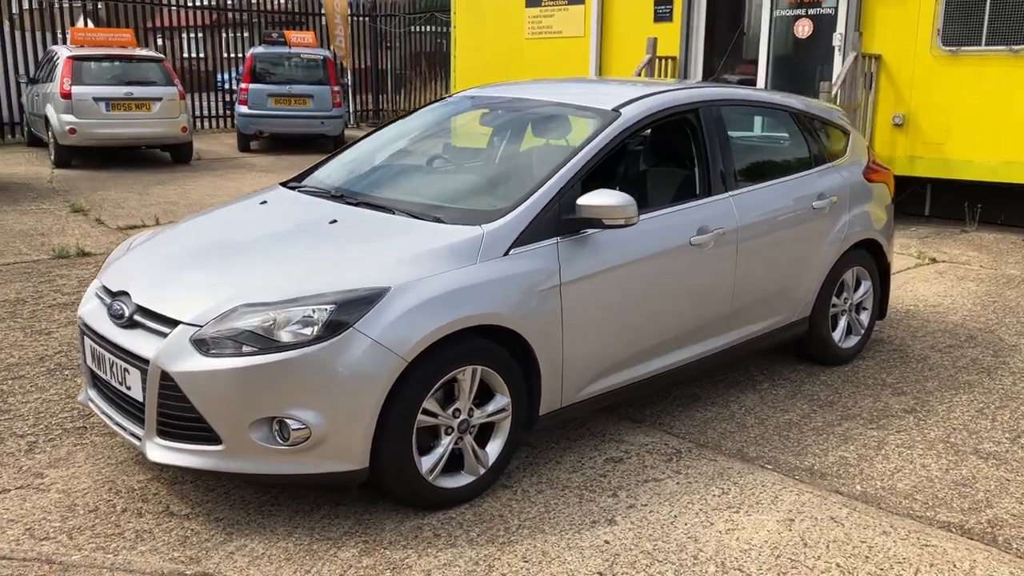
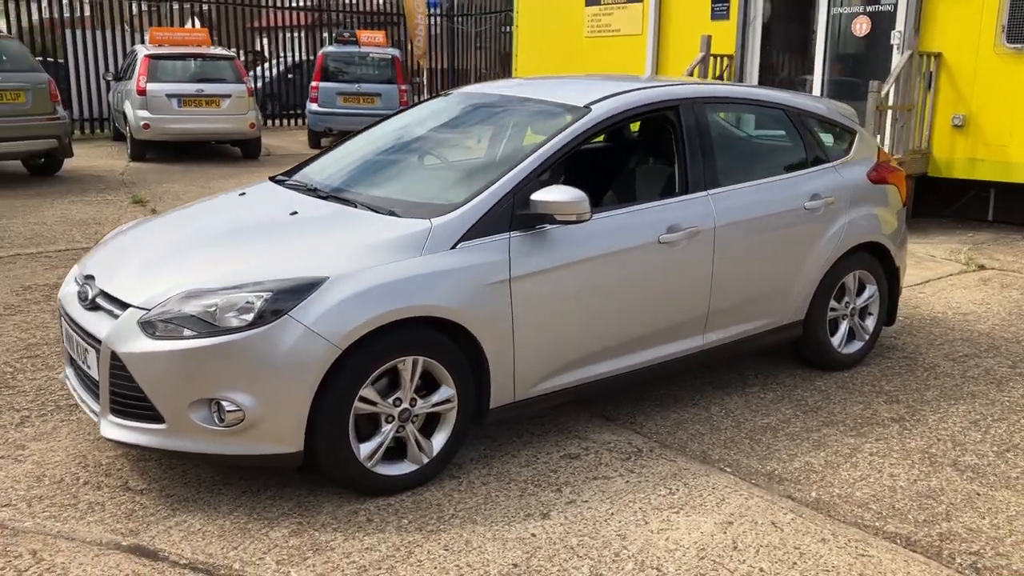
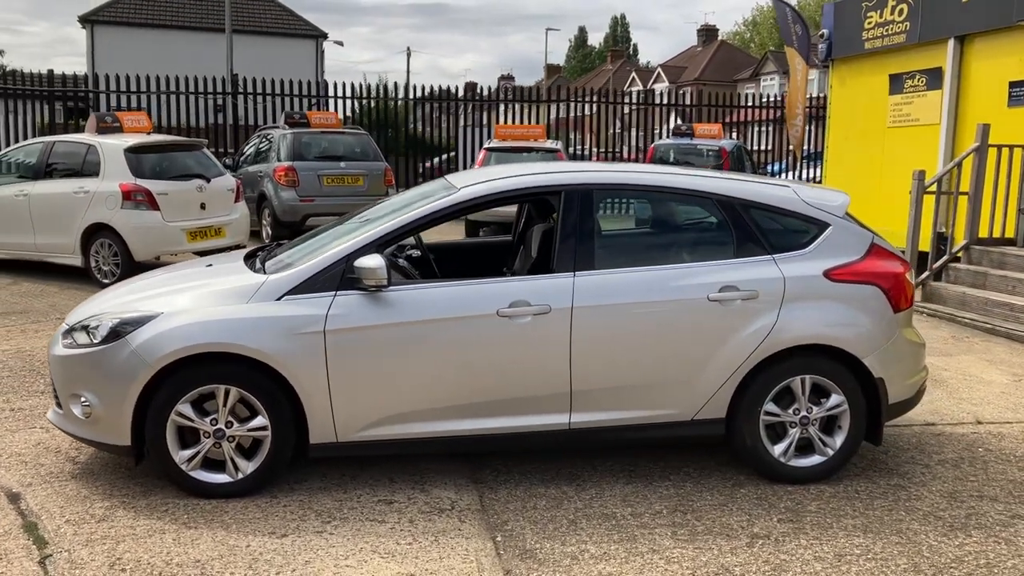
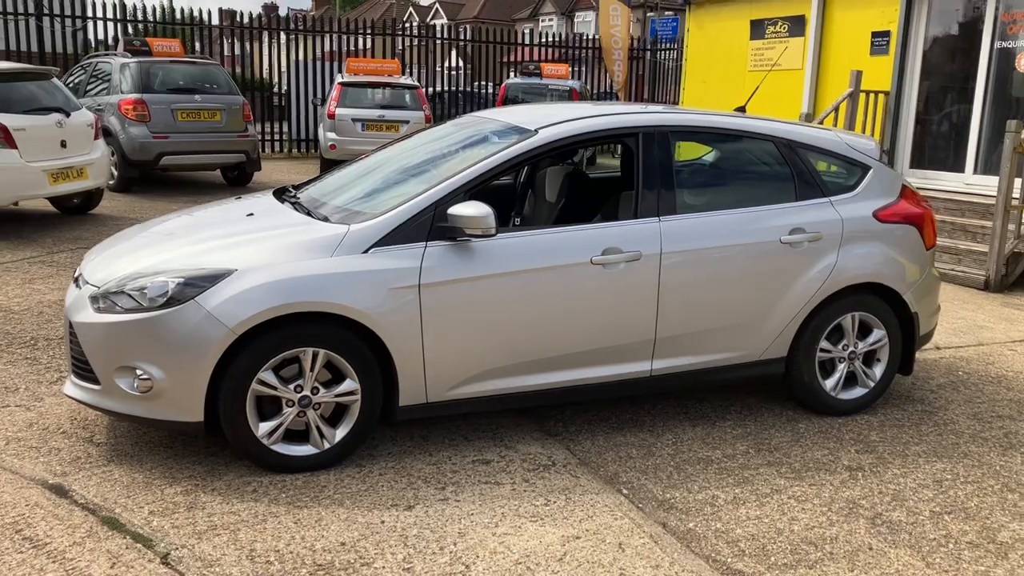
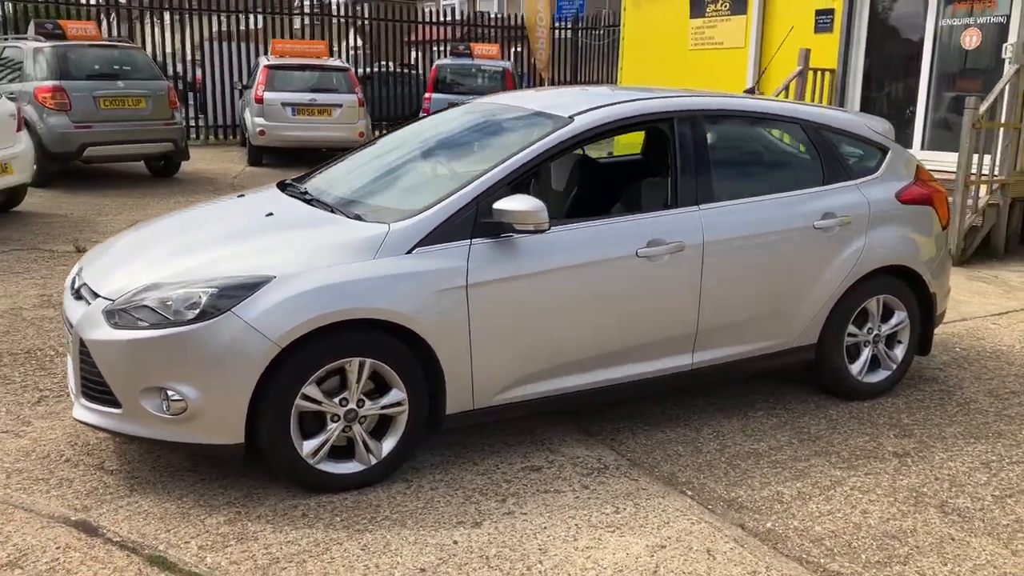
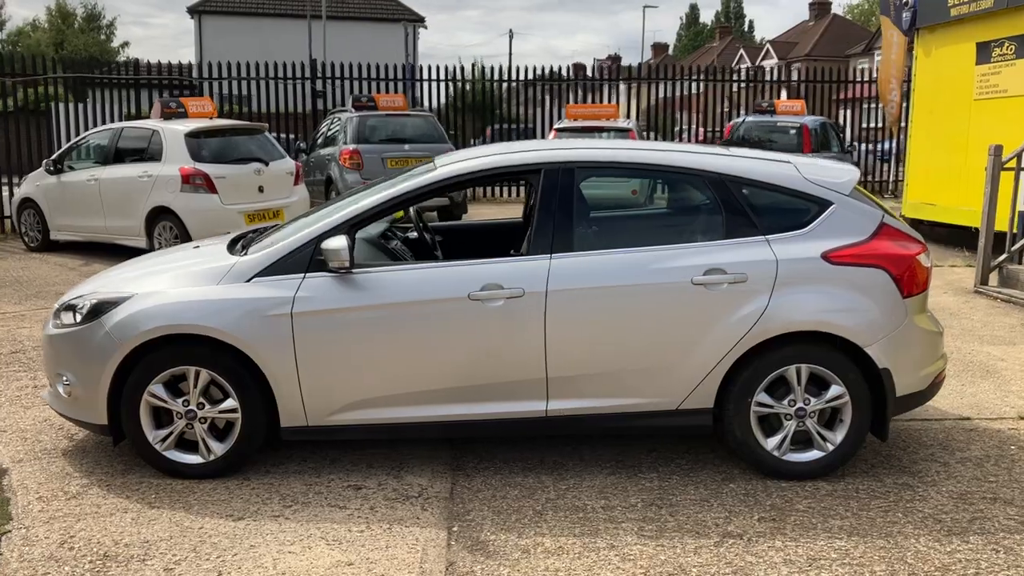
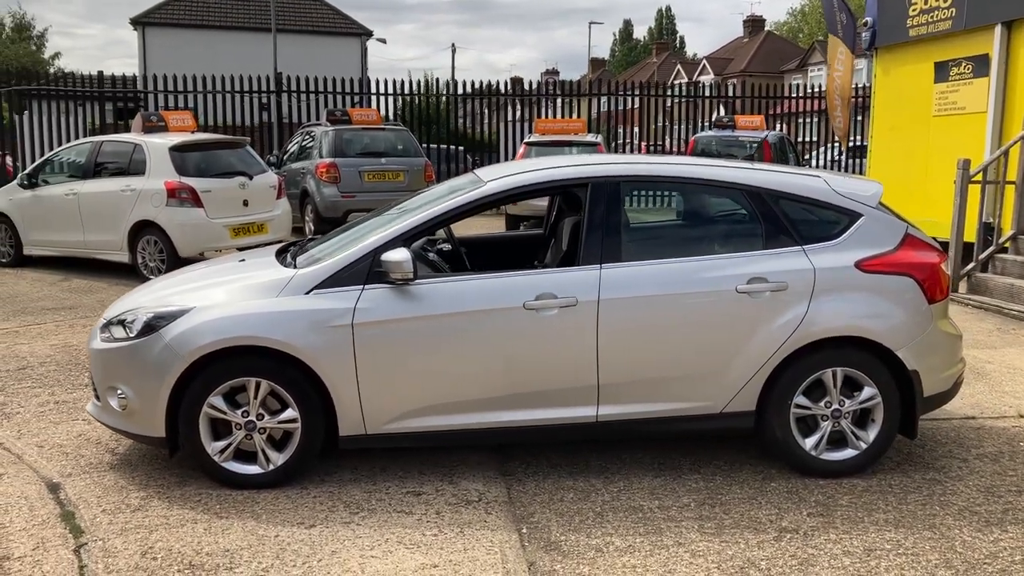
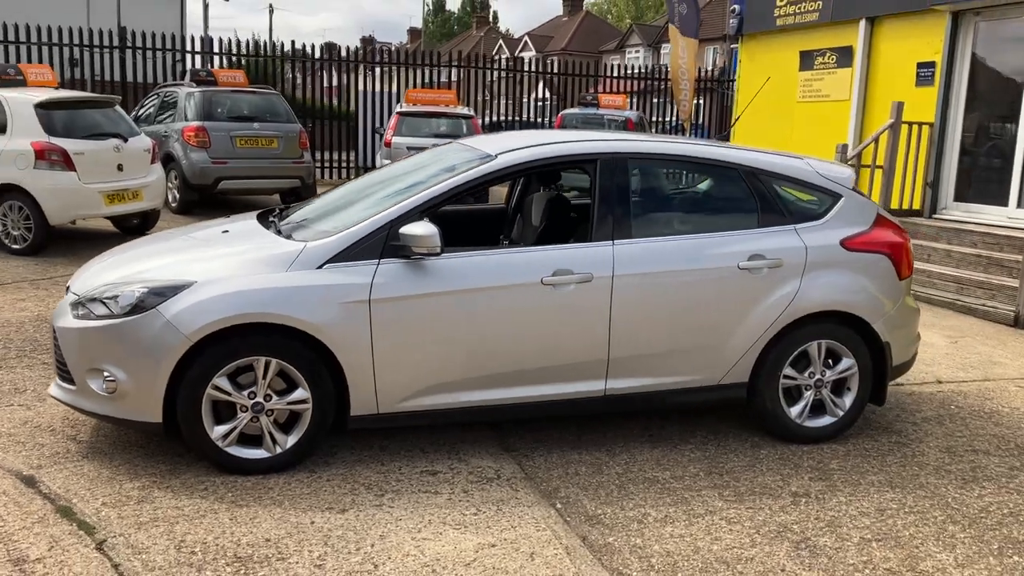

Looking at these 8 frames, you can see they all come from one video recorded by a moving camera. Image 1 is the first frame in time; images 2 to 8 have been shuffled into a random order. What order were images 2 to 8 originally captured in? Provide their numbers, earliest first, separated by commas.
2, 5, 4, 8, 3, 7, 6
